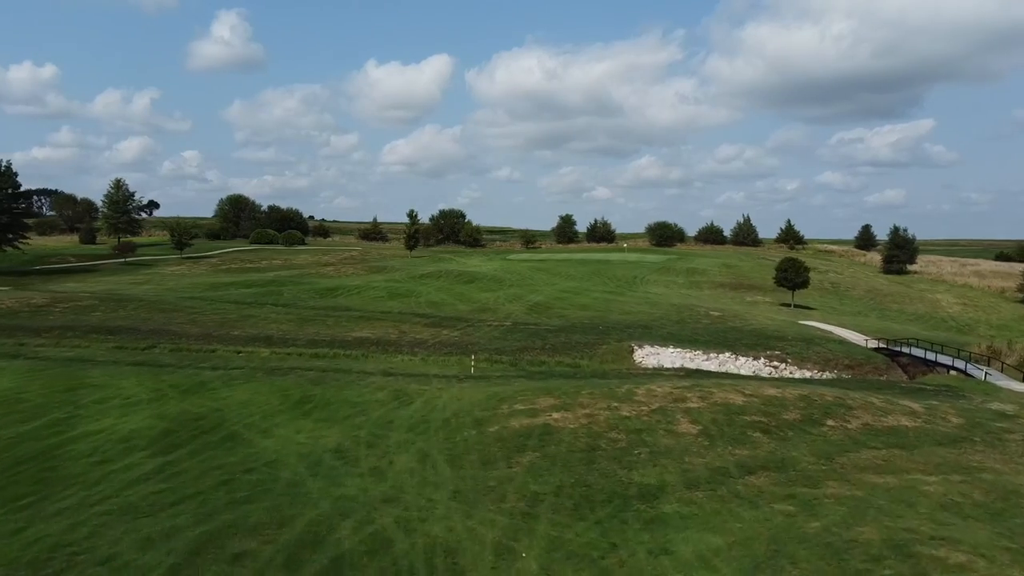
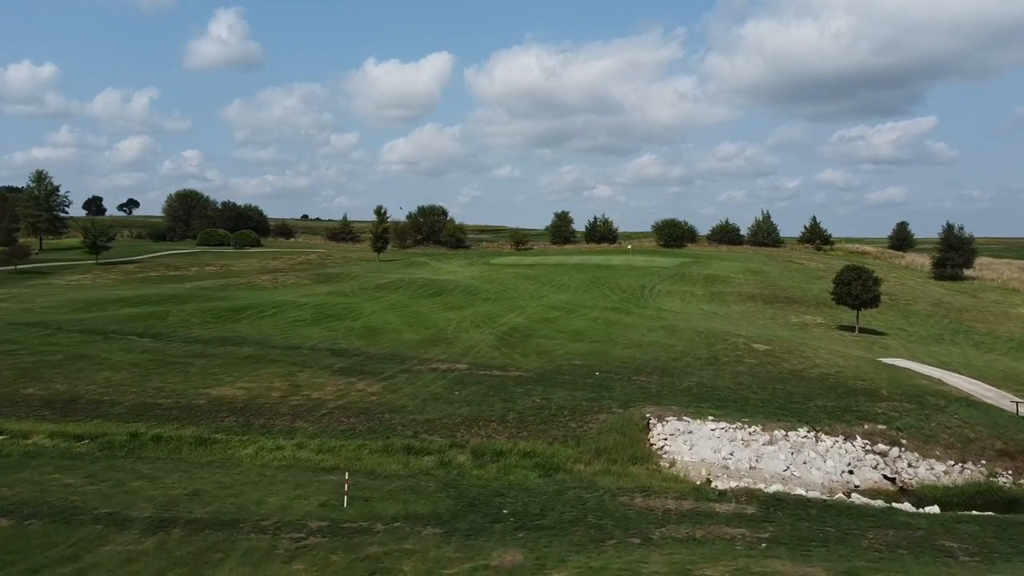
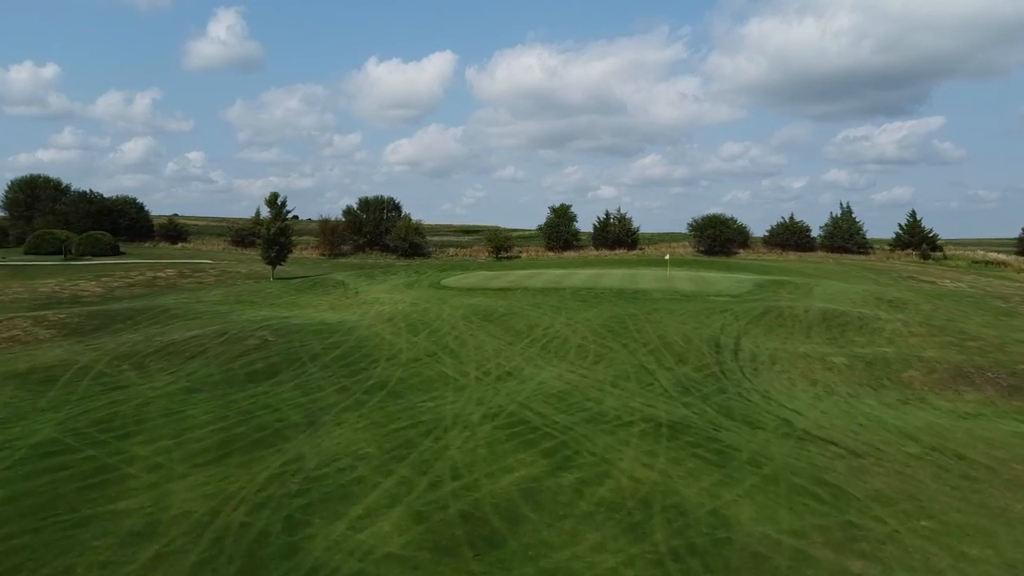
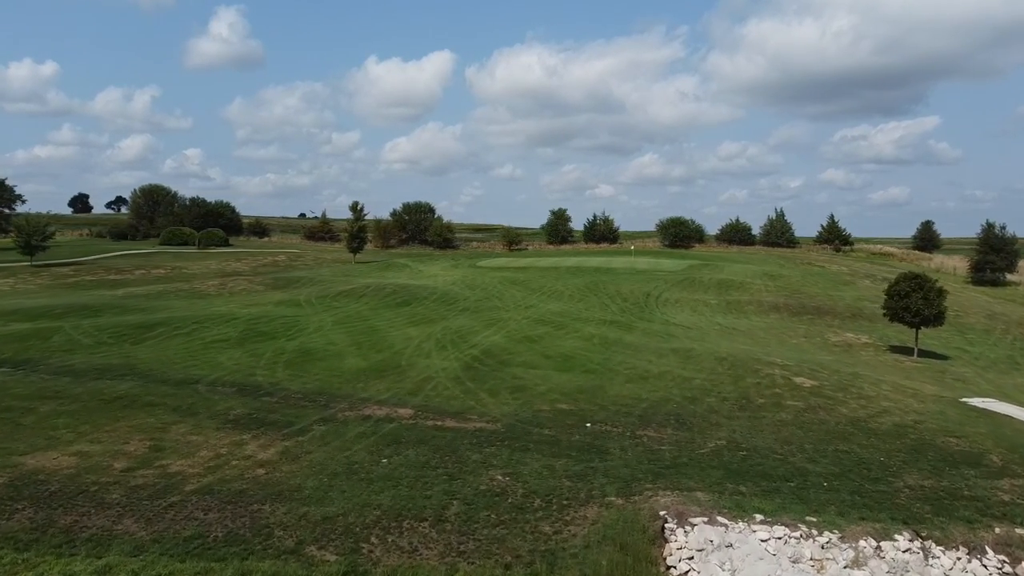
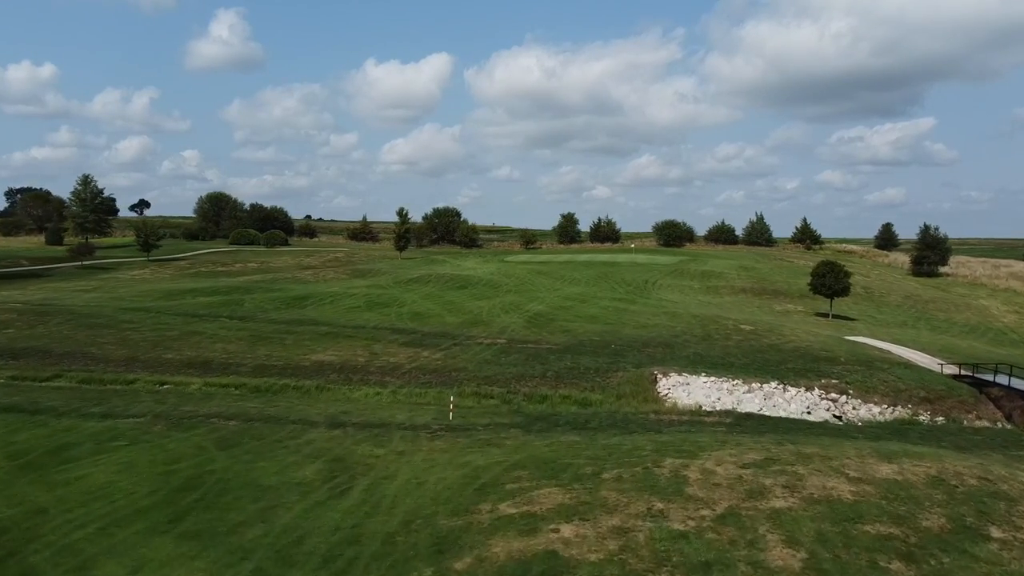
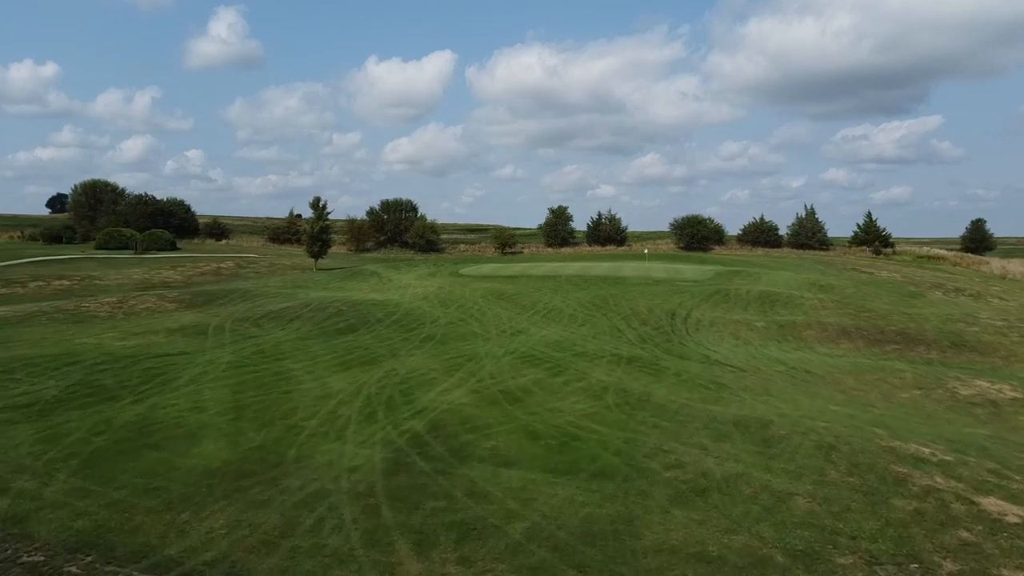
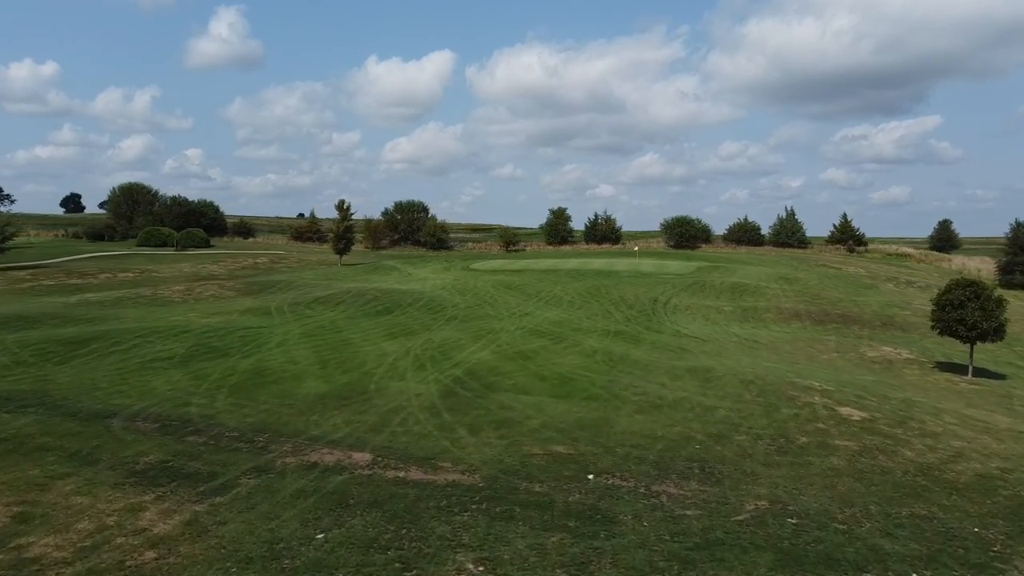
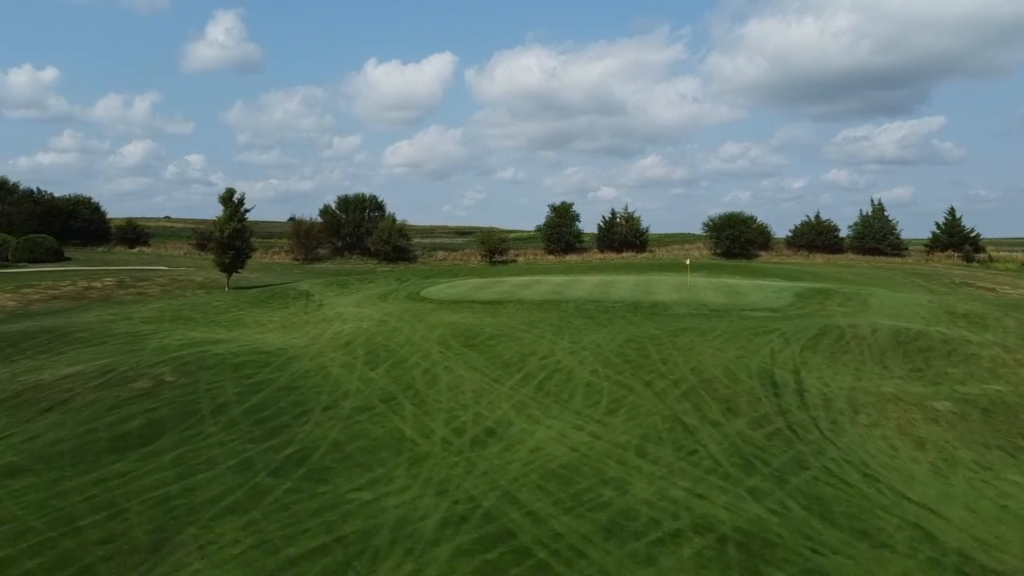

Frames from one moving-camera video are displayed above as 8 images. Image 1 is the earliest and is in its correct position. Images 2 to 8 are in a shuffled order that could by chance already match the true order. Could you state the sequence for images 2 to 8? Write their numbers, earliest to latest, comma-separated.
5, 2, 4, 7, 6, 3, 8
